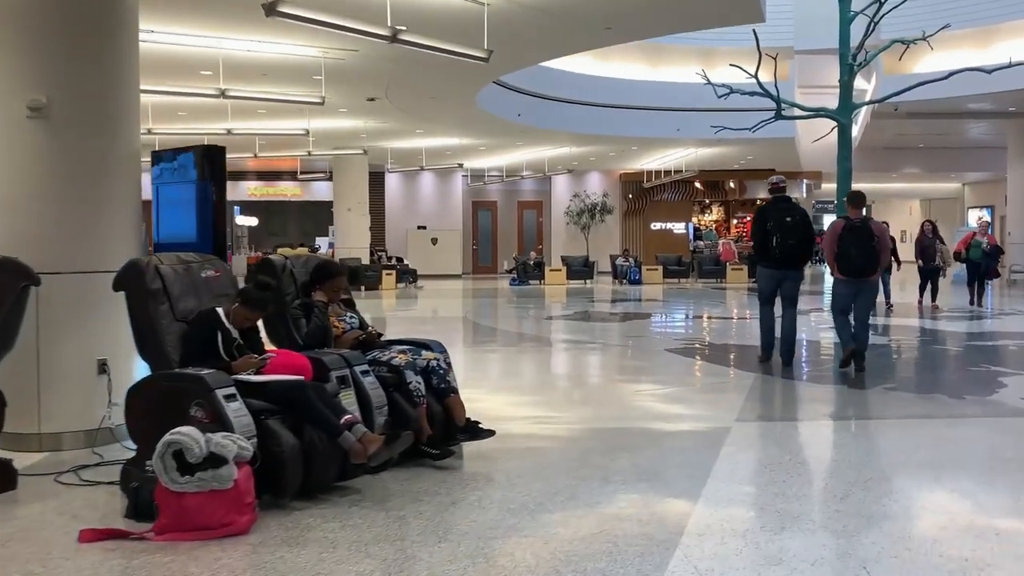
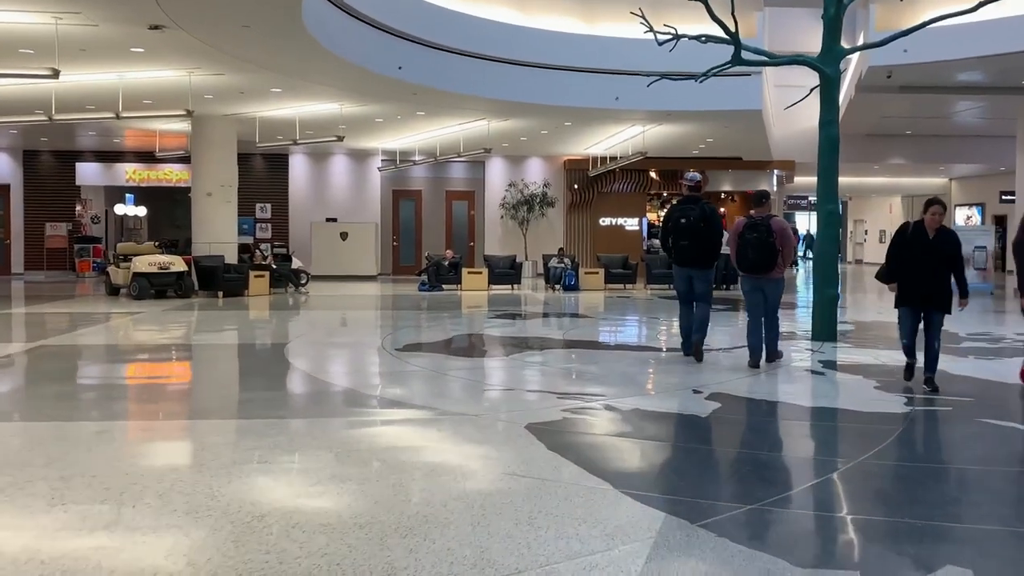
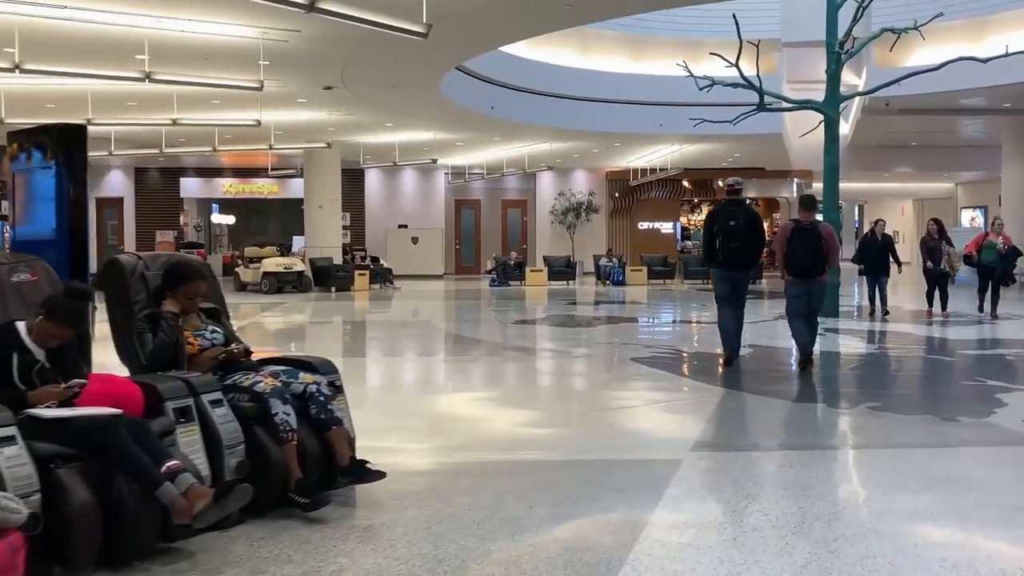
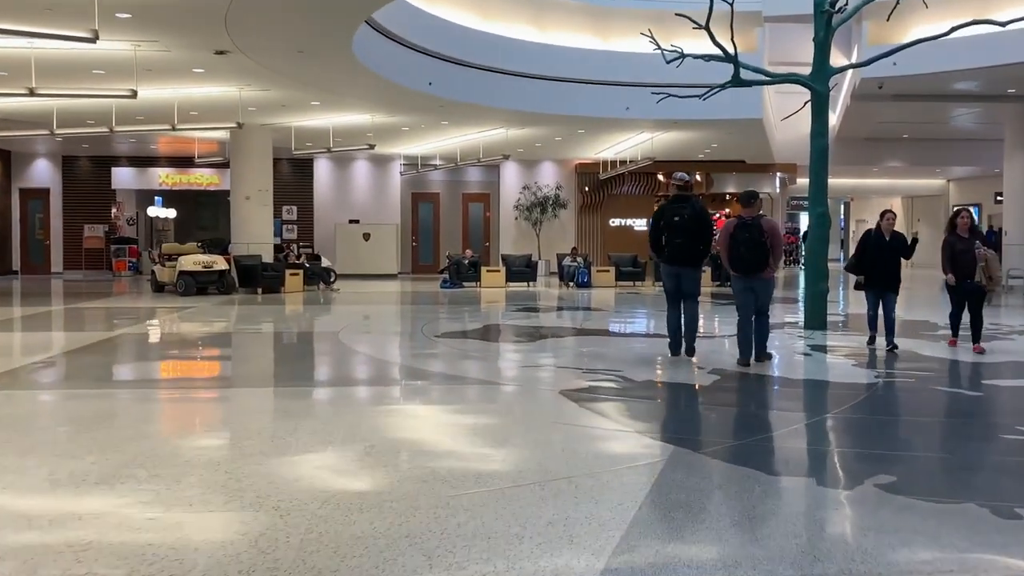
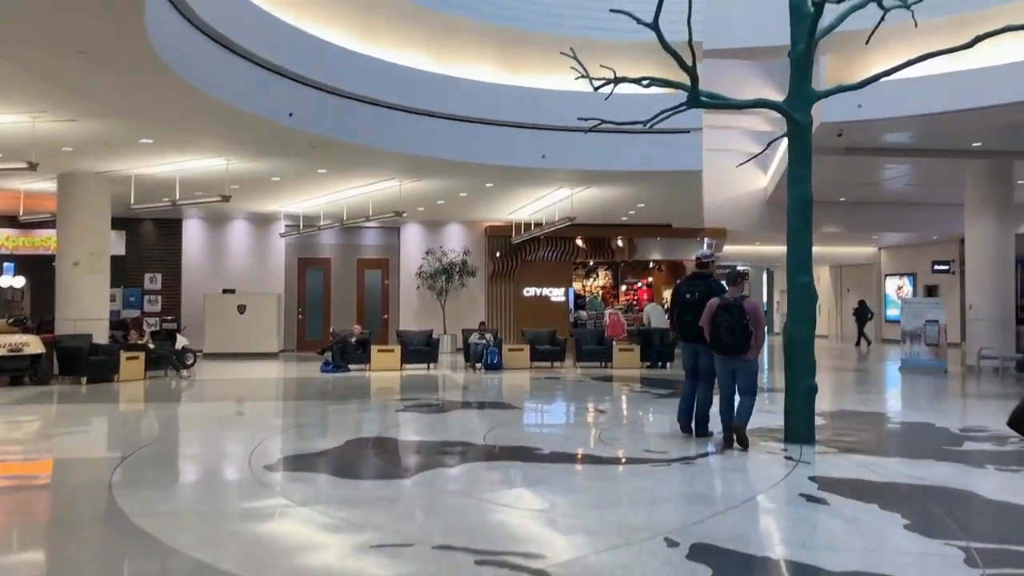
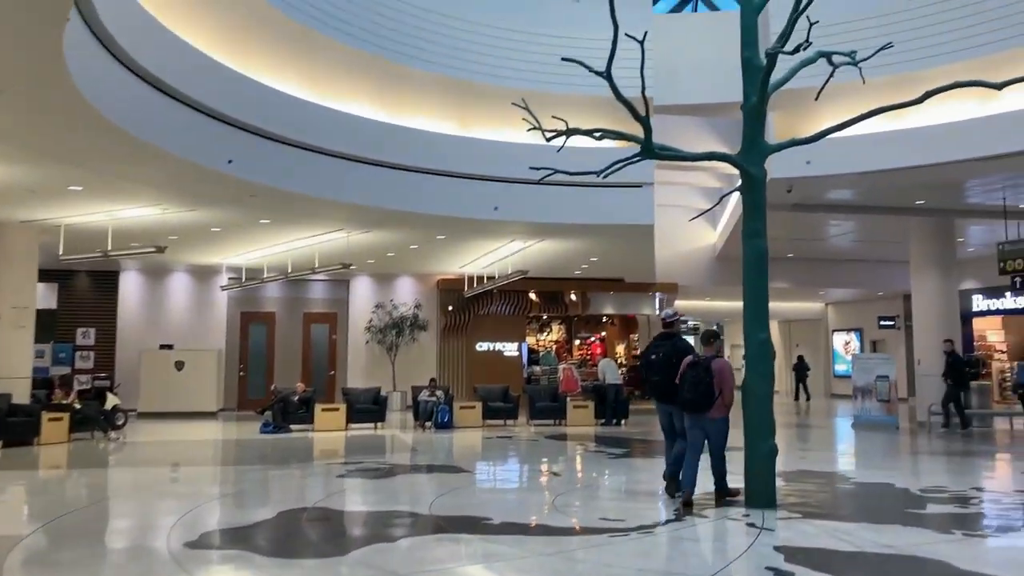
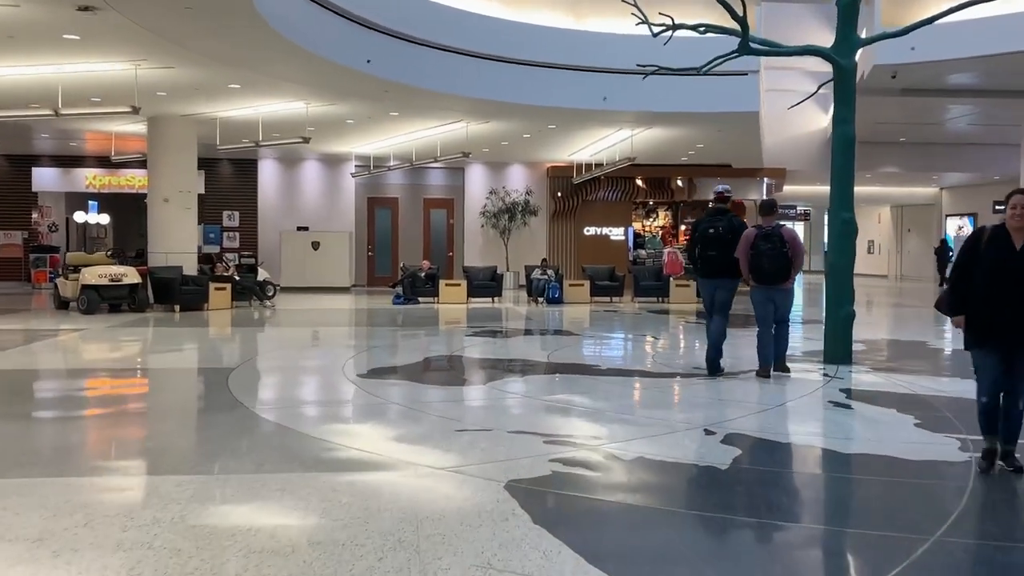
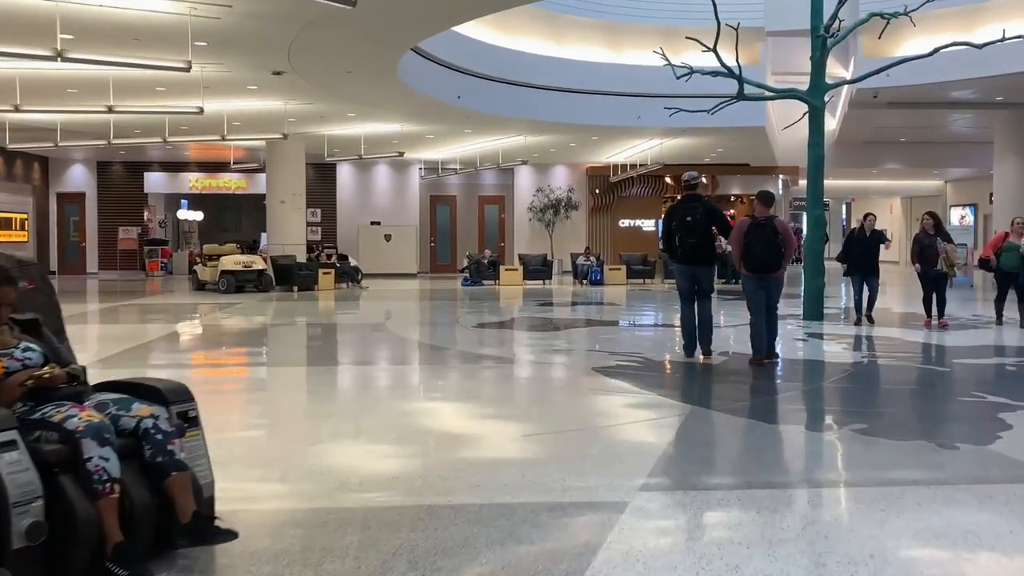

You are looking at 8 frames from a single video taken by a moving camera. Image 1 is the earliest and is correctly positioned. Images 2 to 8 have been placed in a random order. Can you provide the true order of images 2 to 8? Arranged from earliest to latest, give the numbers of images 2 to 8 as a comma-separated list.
3, 8, 4, 2, 7, 5, 6
